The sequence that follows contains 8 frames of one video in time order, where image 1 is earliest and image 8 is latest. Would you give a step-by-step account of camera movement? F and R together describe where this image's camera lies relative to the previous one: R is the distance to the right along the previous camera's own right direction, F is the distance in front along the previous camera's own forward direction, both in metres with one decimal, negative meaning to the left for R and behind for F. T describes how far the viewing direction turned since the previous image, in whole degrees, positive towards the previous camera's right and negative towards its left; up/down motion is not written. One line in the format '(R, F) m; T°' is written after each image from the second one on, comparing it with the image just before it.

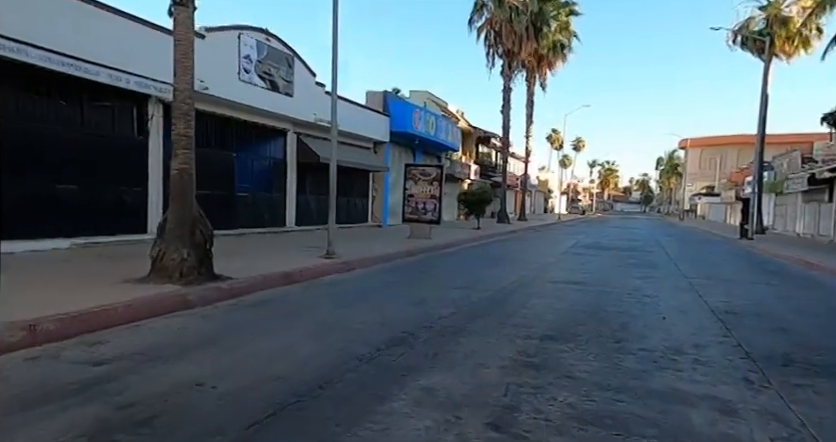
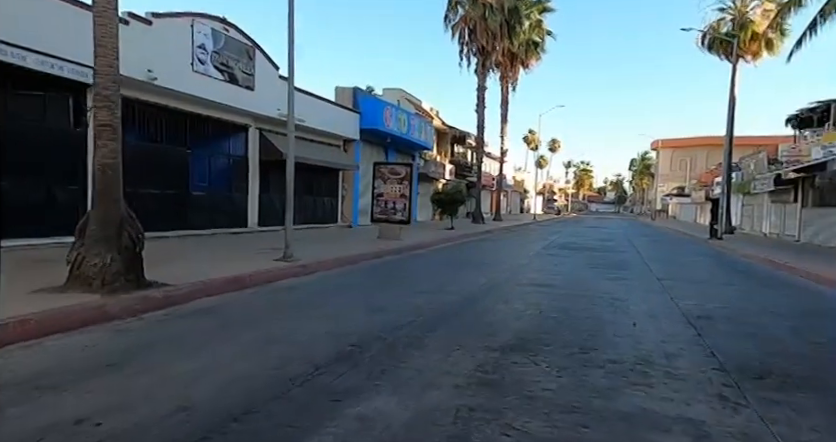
(+0.3, +0.5) m; +3°
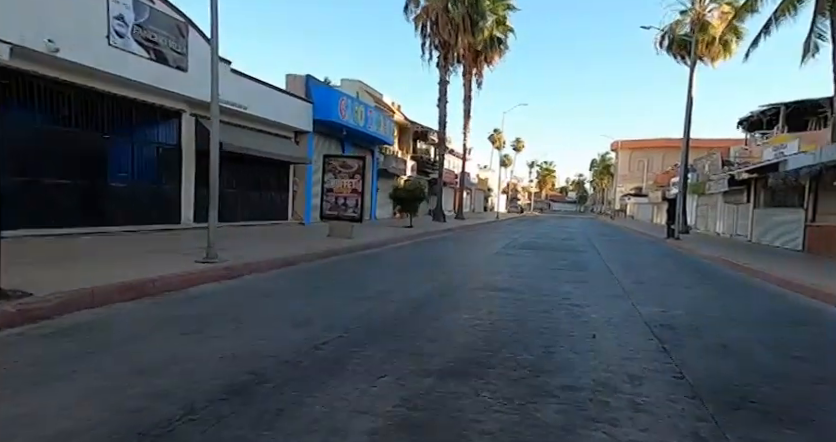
(+0.4, +1.0) m; +4°
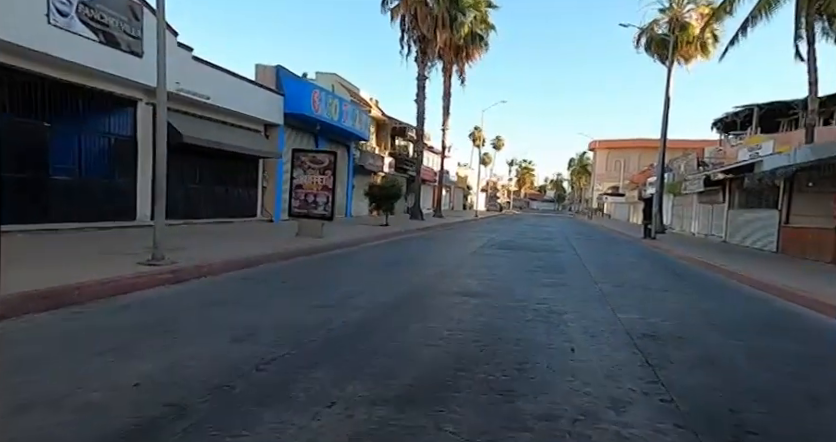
(+0.2, +0.6) m; +2°
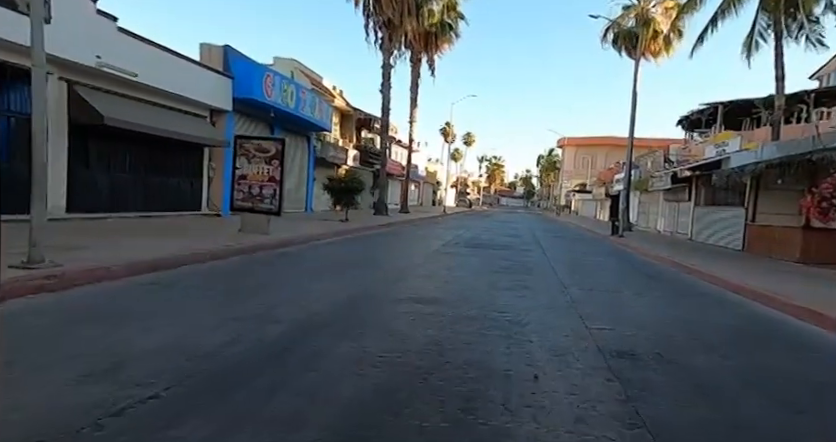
(+0.4, +1.2) m; +3°
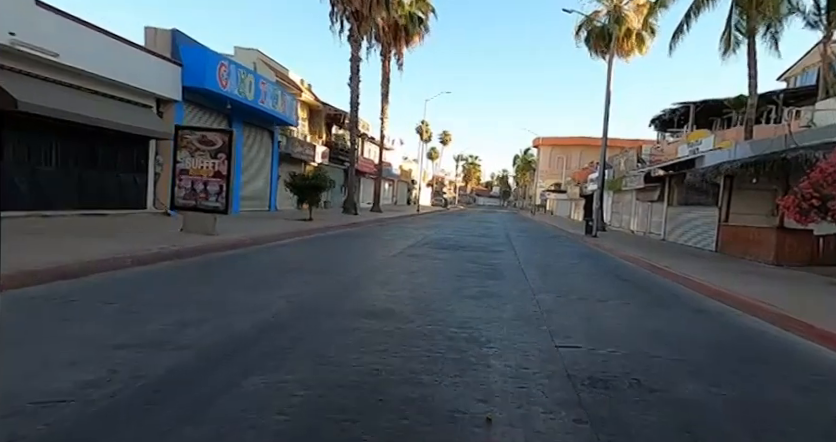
(+0.4, +1.1) m; +3°
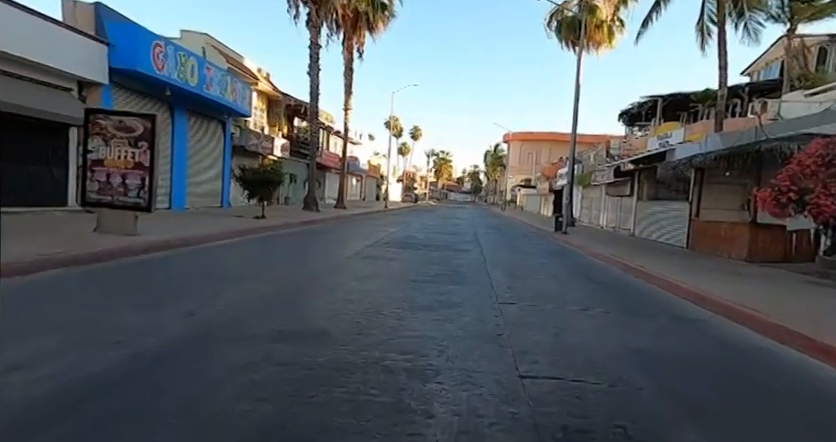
(+0.4, +1.4) m; +3°
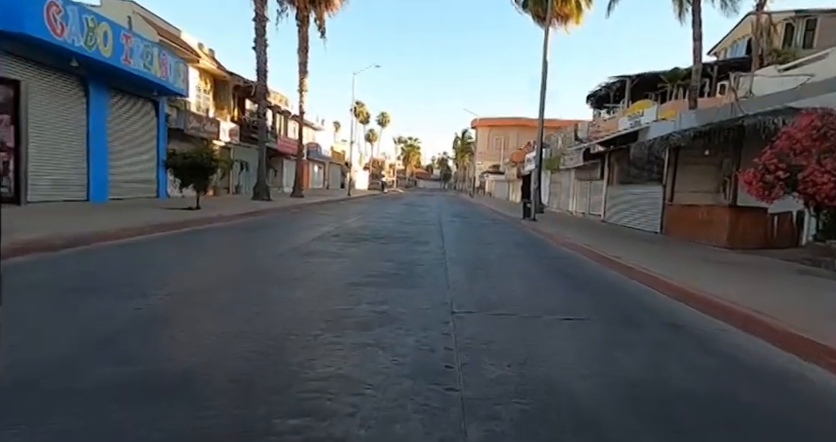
(+0.5, +2.0) m; +3°
